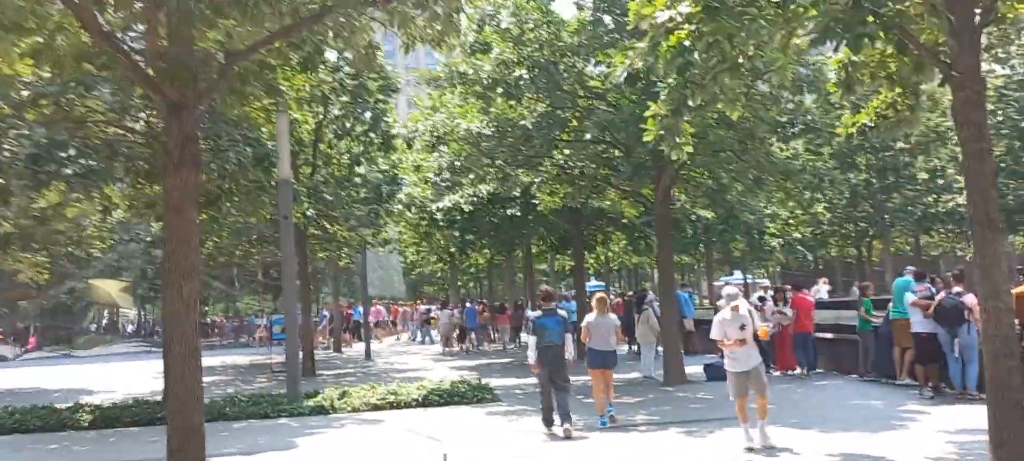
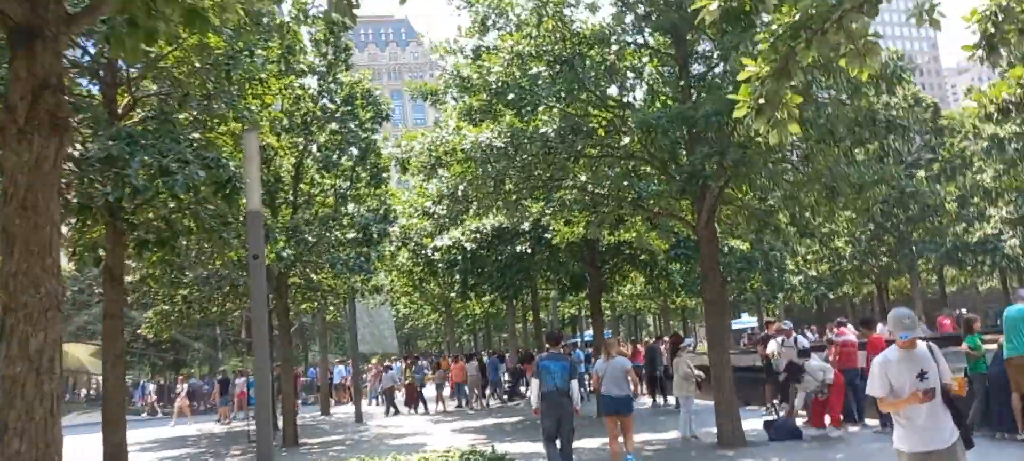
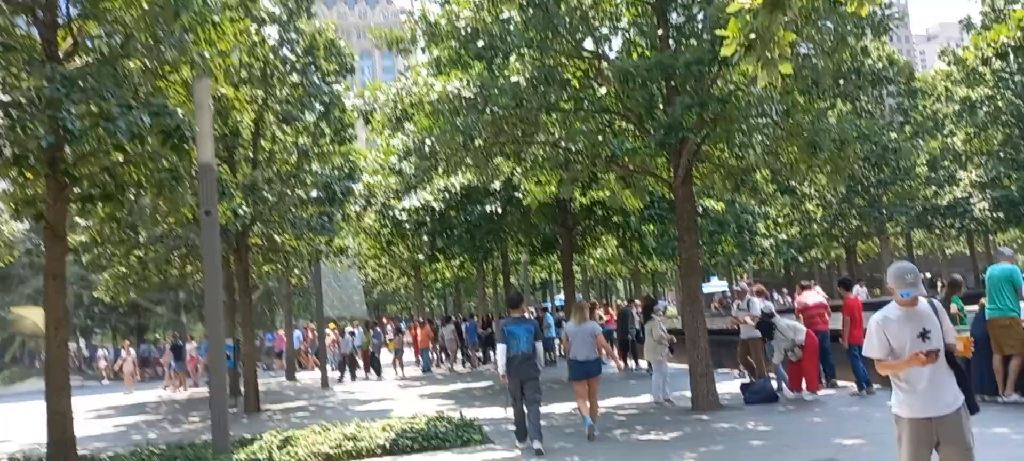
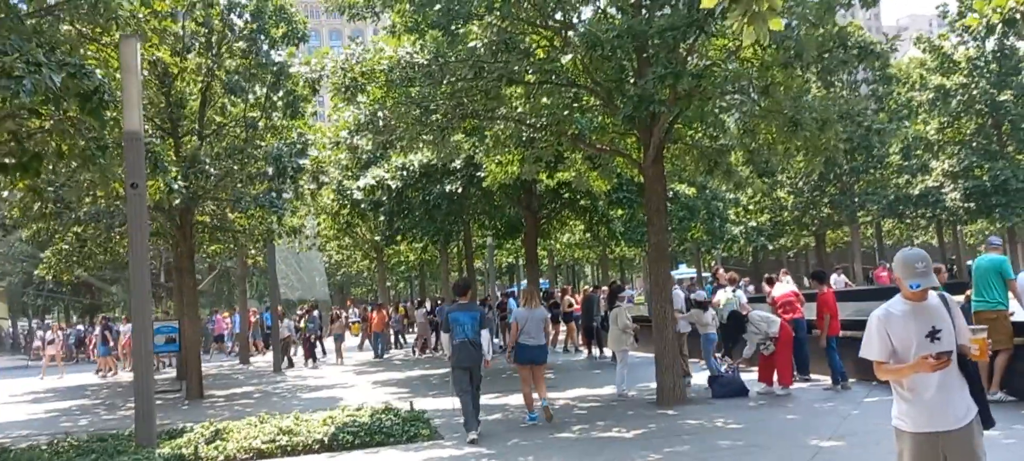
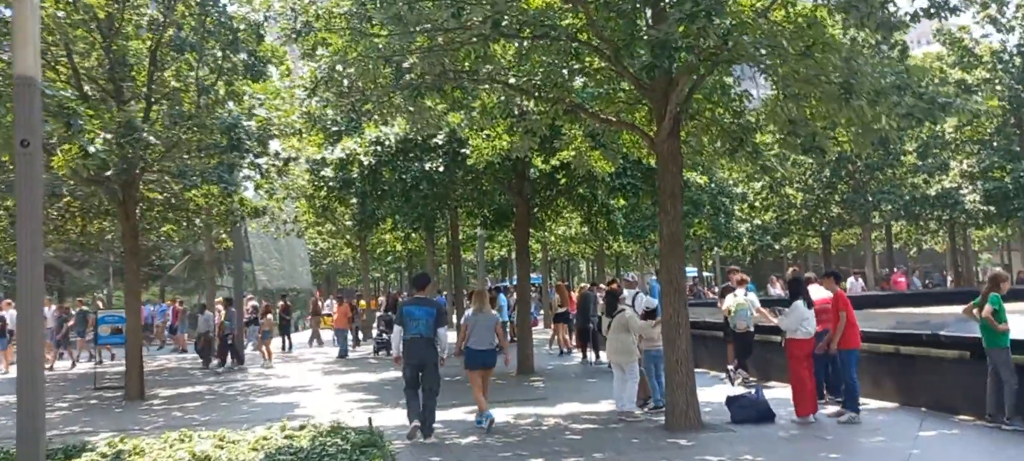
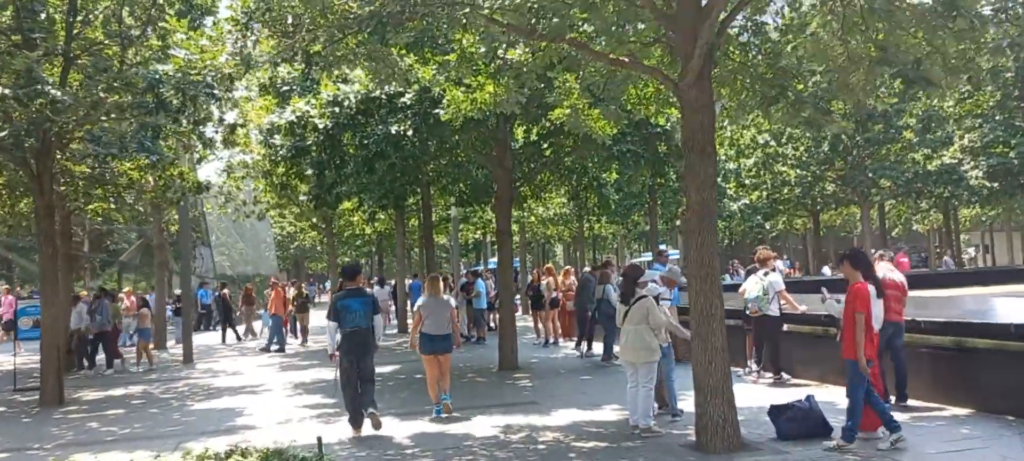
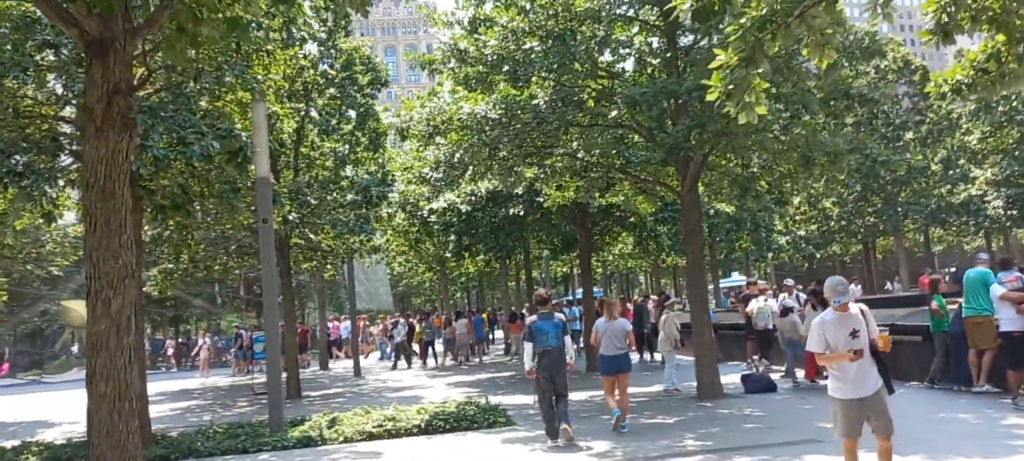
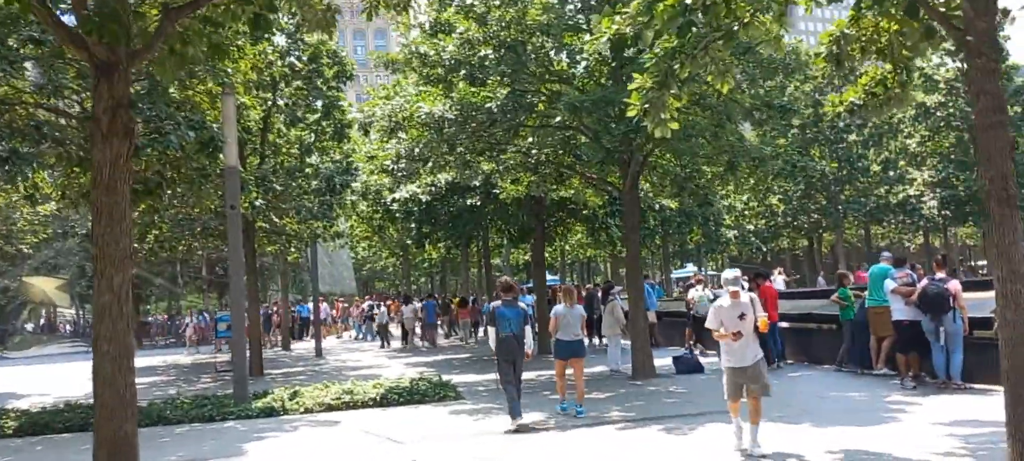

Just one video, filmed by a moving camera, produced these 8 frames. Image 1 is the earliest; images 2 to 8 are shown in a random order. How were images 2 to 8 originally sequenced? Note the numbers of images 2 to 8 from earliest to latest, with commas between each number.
8, 7, 2, 3, 4, 5, 6
